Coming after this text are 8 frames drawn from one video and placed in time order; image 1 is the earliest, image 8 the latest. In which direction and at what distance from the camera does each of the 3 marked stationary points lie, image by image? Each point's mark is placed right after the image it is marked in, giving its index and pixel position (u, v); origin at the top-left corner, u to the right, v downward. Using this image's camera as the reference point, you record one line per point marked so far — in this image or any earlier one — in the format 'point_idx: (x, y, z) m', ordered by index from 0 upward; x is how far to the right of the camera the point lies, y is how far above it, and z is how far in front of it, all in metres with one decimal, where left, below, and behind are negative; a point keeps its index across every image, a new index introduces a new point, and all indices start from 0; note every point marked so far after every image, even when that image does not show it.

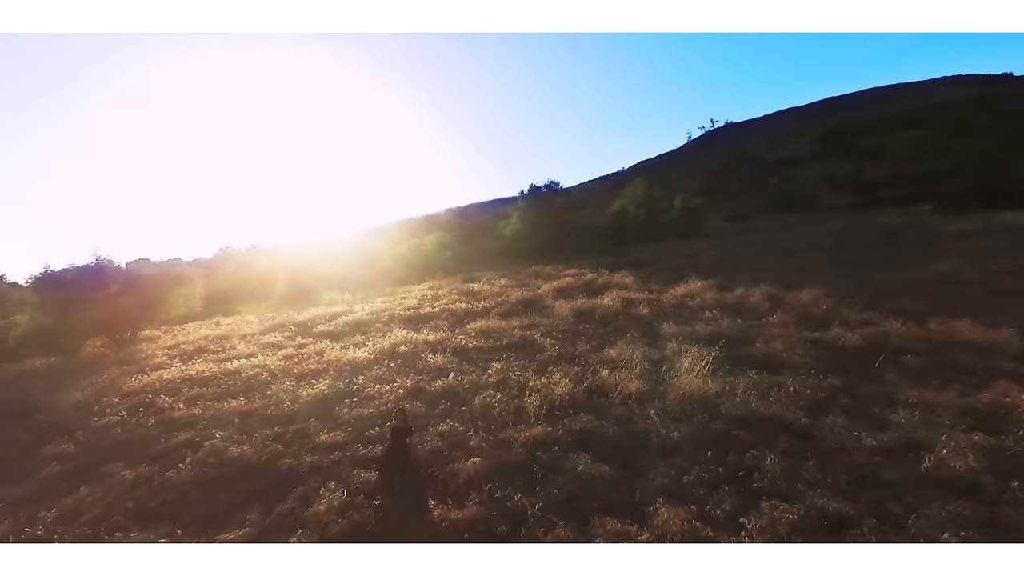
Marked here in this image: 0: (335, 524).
0: (-1.7, -2.3, +6.1) m
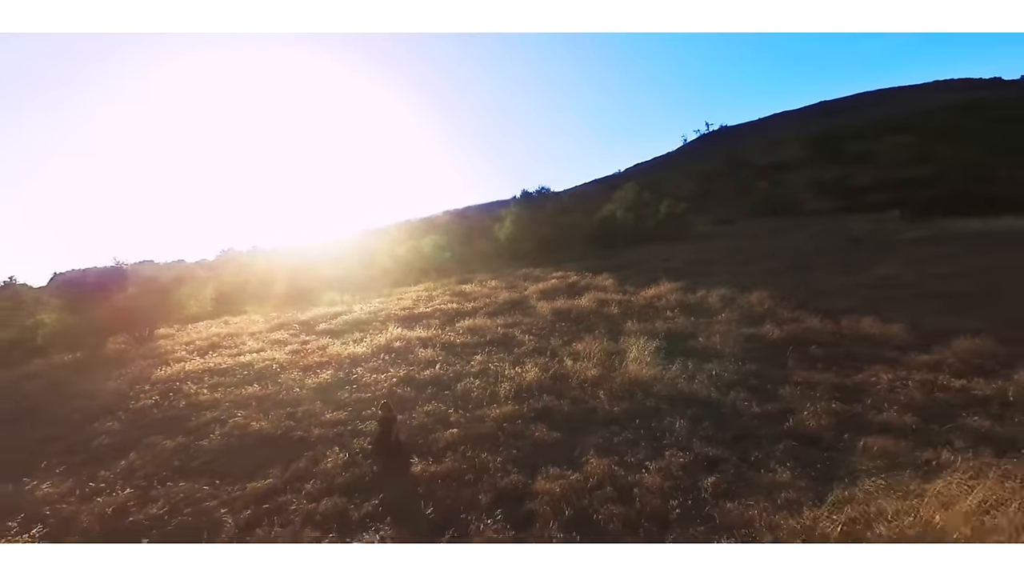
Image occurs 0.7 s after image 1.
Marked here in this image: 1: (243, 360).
0: (-2.2, -2.3, +8.0) m
1: (-6.3, -1.7, +14.9) m
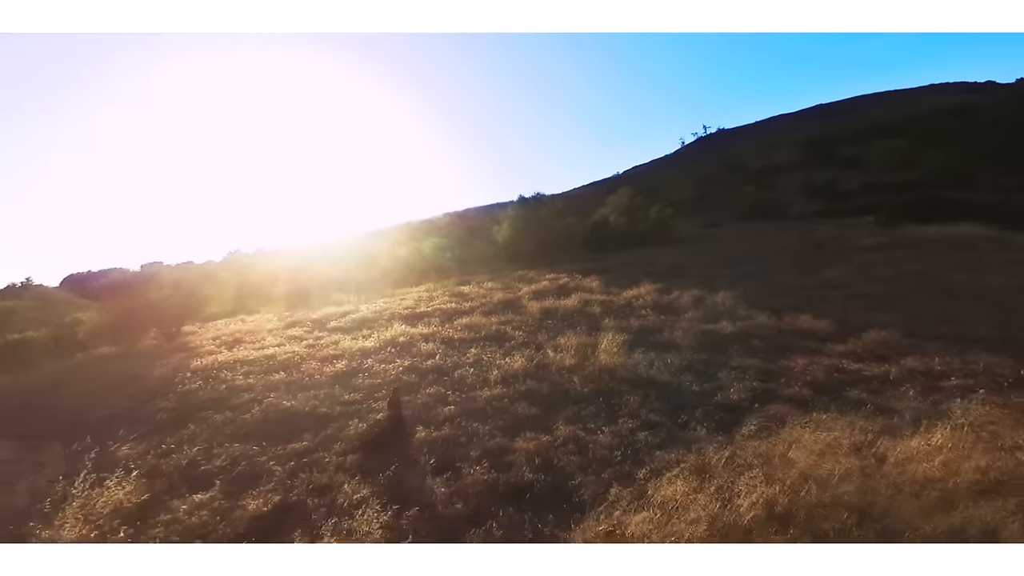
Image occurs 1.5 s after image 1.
0: (-2.4, -2.3, +10.0) m
1: (-6.6, -1.7, +17.0) m
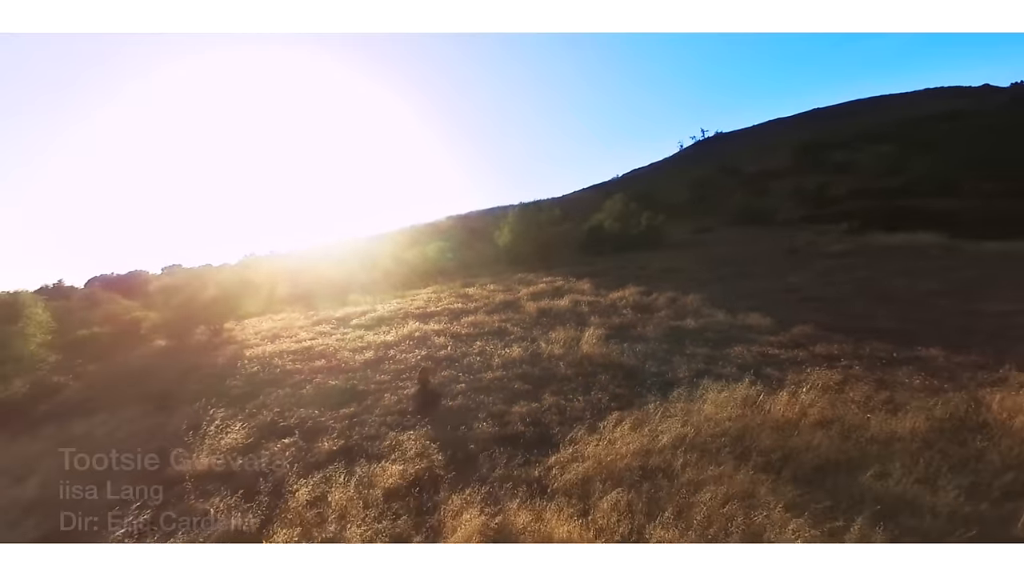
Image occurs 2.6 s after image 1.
0: (-2.4, -2.4, +13.1) m
1: (-6.6, -1.8, +20.1) m
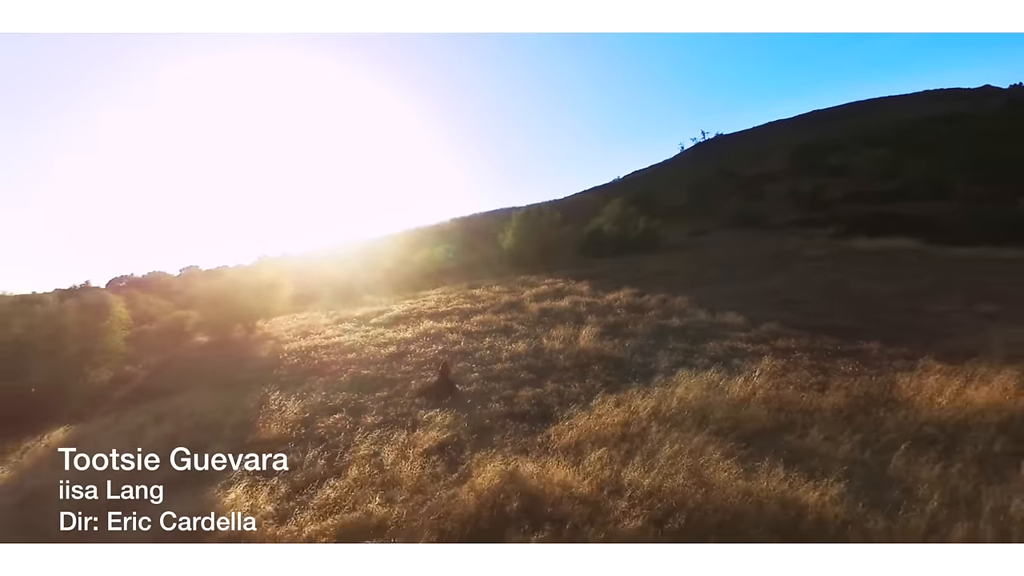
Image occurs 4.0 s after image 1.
0: (-2.2, -2.5, +15.6) m
1: (-6.4, -1.8, +22.6) m
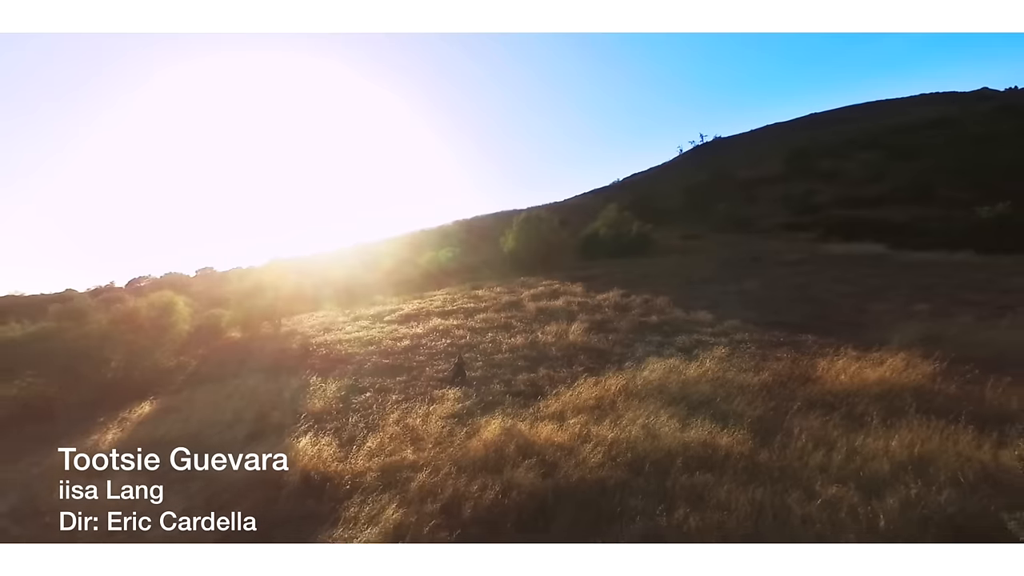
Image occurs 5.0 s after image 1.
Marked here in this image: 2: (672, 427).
0: (-2.3, -2.5, +18.6) m
1: (-6.4, -1.9, +25.6) m
2: (+2.9, -2.5, +11.7) m
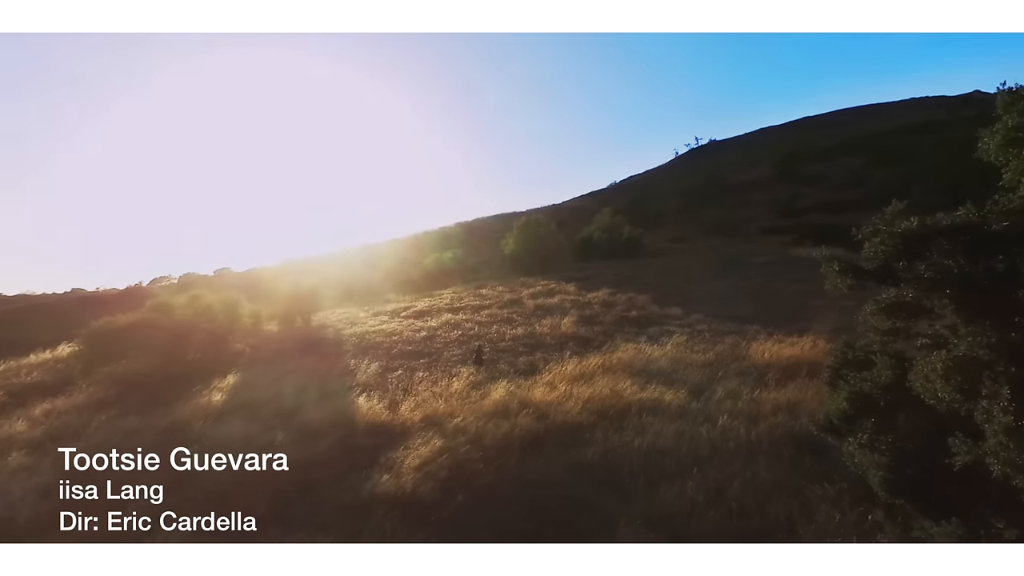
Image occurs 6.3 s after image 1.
0: (-2.2, -2.5, +22.8) m
1: (-6.4, -1.9, +29.8) m
2: (+3.0, -2.5, +15.9) m
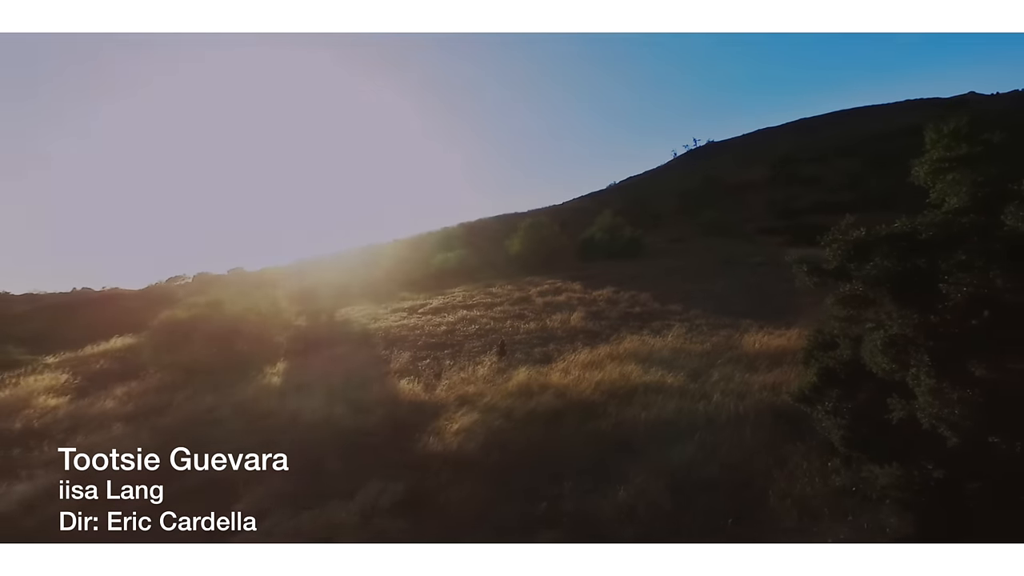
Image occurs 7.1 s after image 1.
0: (-1.6, -2.4, +25.0) m
1: (-5.8, -1.8, +32.0) m
2: (+3.6, -2.4, +18.2) m
